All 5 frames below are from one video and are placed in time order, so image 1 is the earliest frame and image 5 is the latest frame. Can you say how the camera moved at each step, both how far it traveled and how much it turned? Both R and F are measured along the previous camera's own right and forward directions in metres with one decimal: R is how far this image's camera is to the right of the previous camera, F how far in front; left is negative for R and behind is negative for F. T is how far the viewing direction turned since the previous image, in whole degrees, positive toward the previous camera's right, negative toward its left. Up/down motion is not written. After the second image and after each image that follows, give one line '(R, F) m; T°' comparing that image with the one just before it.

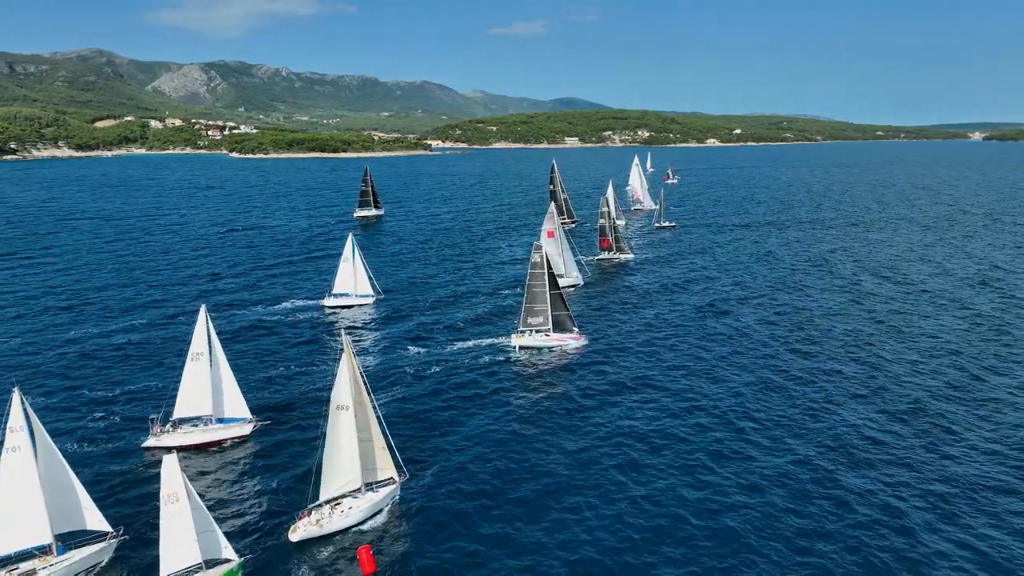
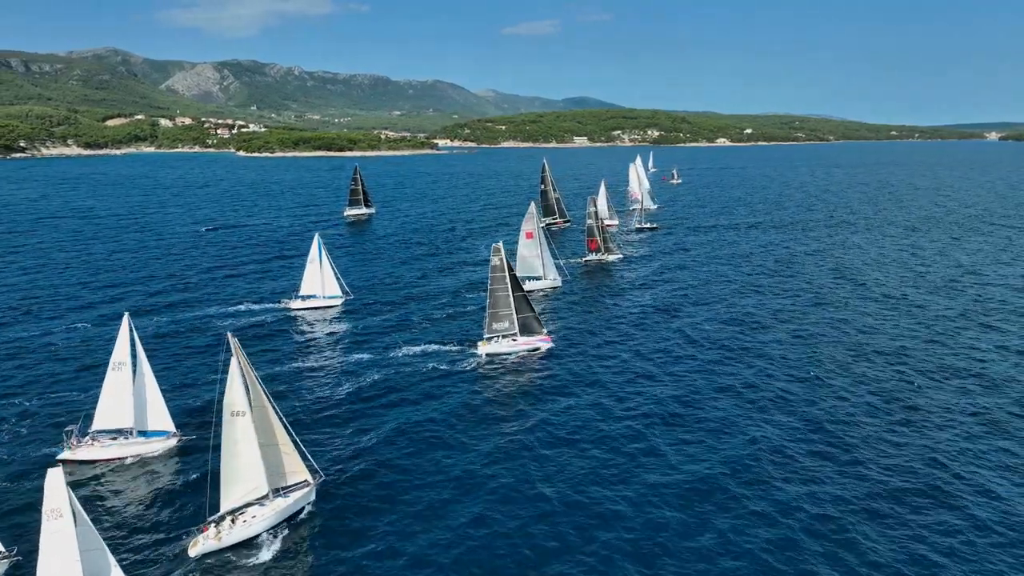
(+4.4, +1.4) m; -1°
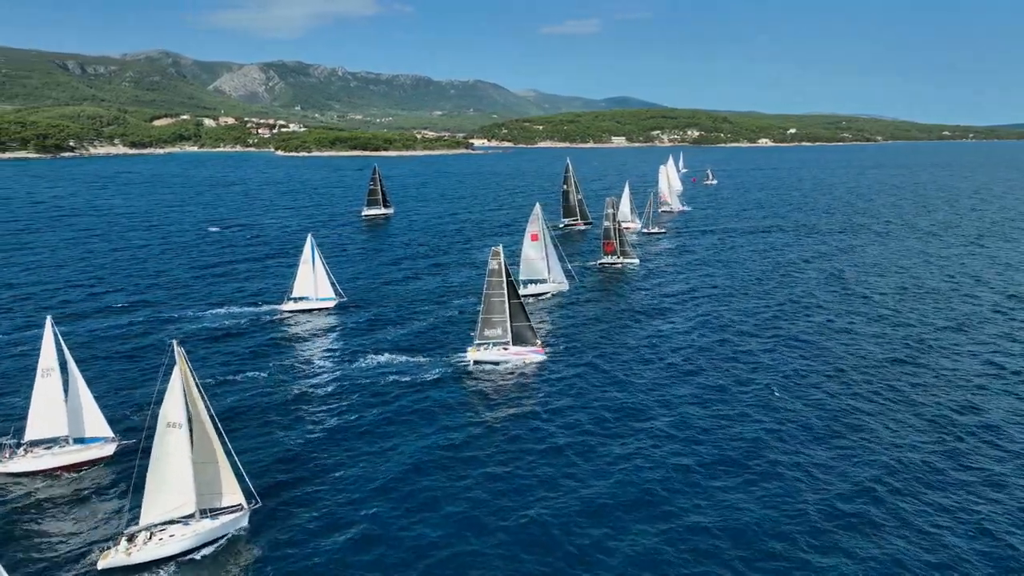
(+4.4, +2.5) m; -3°
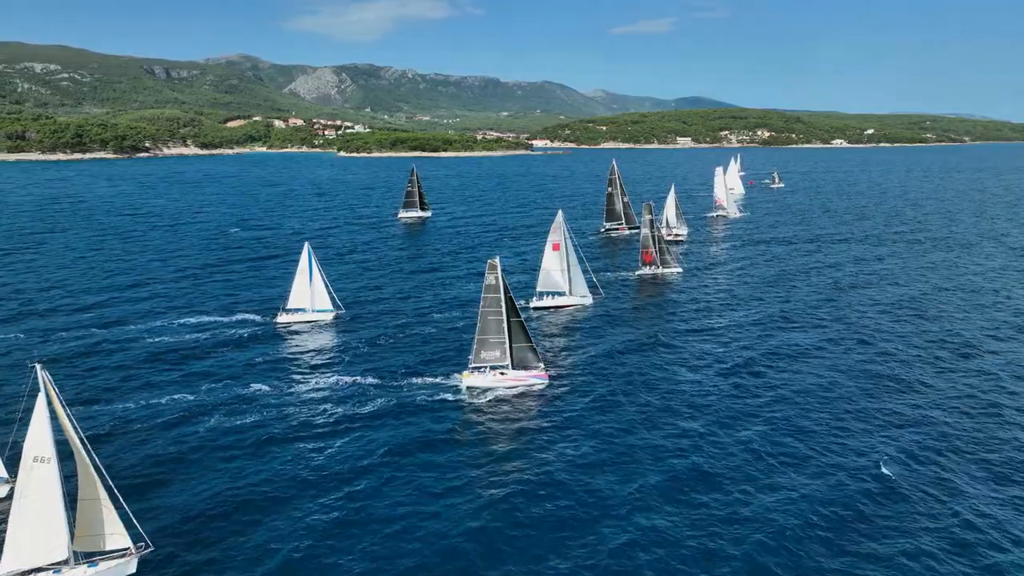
(+5.6, +5.5) m; -5°
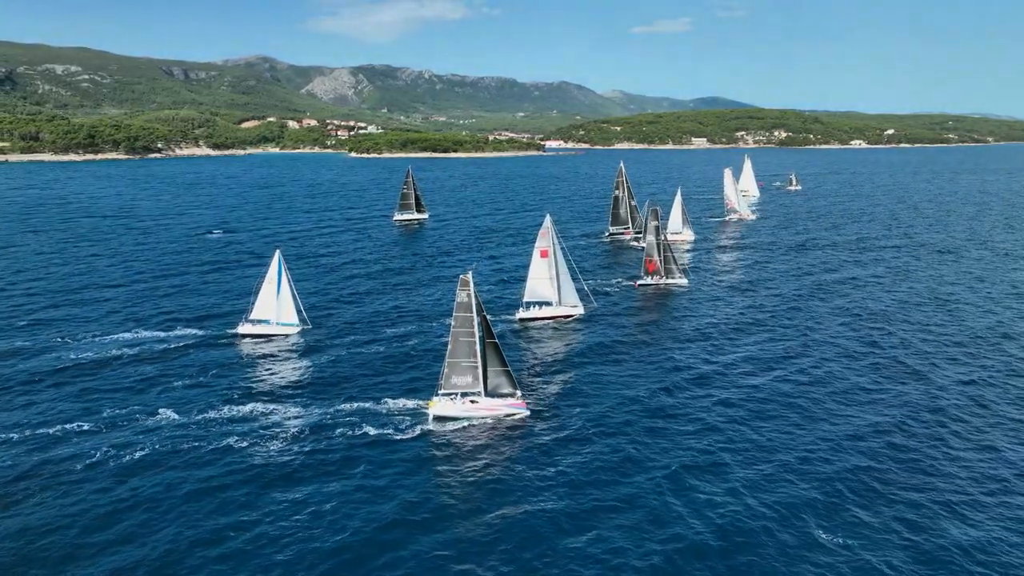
(+3.5, +4.8) m; -1°
